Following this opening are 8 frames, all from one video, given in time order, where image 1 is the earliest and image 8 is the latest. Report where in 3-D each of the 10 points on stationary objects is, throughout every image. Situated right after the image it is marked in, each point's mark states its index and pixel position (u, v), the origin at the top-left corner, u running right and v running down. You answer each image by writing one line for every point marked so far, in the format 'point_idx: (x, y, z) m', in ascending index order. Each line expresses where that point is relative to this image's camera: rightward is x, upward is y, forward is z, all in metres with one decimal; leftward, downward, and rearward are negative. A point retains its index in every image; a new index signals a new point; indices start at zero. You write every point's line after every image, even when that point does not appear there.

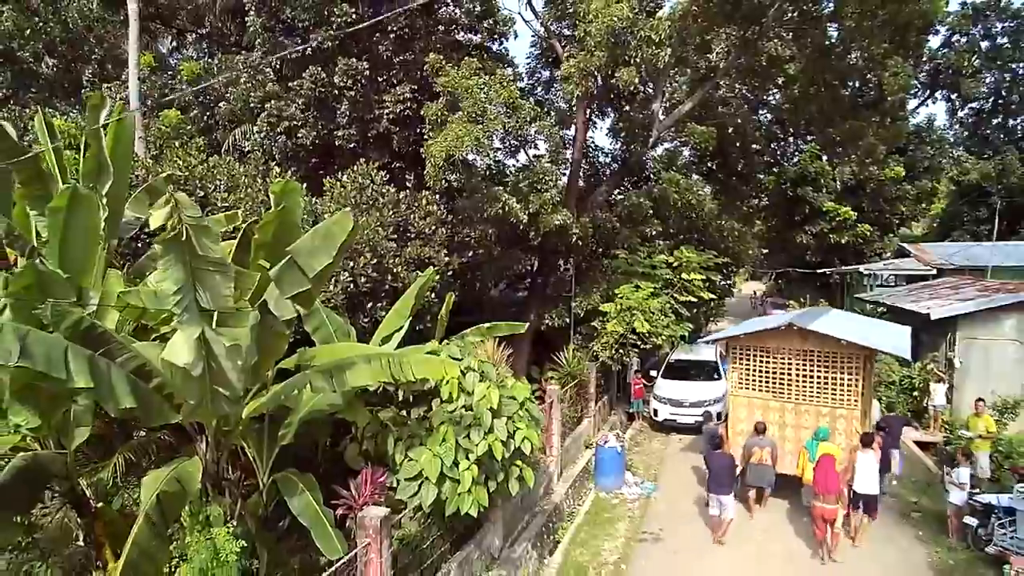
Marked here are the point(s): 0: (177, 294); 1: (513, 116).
0: (-2.5, 0.0, +4.8) m
1: (0.0, +2.9, +10.6) m
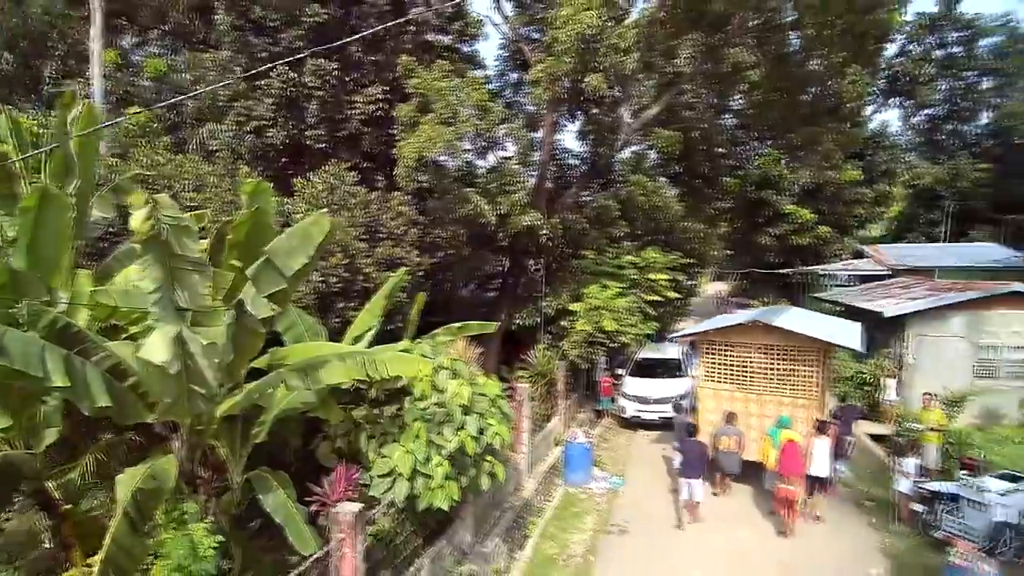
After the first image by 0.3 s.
0: (-2.7, 0.0, +4.9) m
1: (-0.5, +2.9, +10.8) m
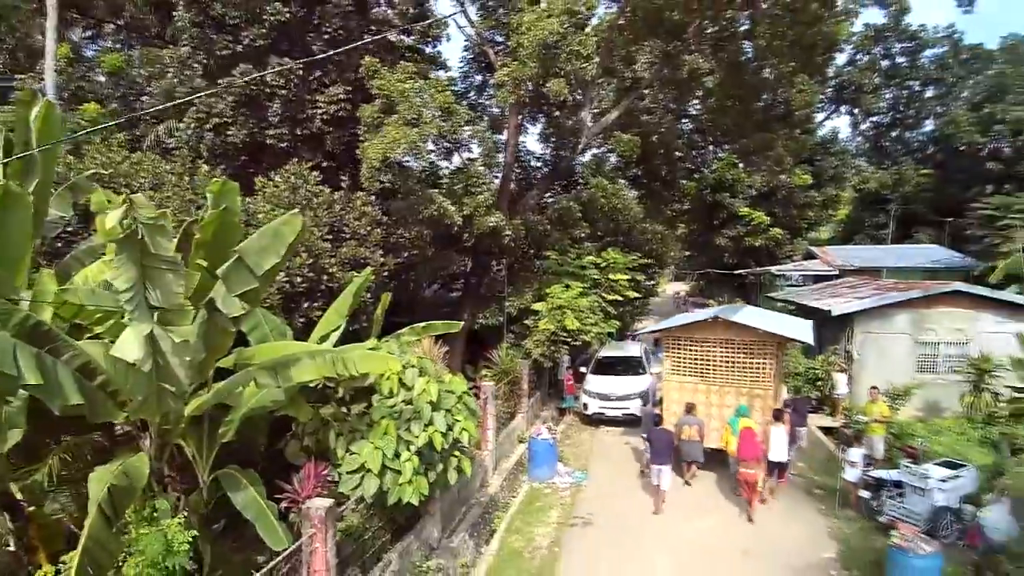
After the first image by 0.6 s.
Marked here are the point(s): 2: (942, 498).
0: (-3.0, 0.0, +4.9) m
1: (-1.1, +2.9, +10.9) m
2: (+5.4, -2.6, +7.9) m
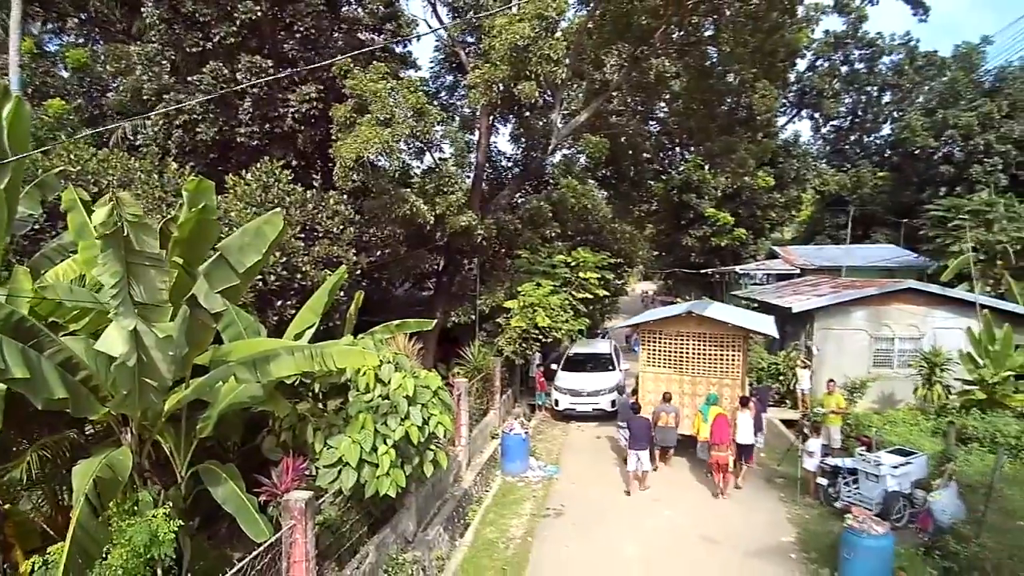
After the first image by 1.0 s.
0: (-3.2, 0.0, +4.9) m
1: (-1.6, +2.9, +11.1) m
2: (+5.1, -2.6, +8.4) m
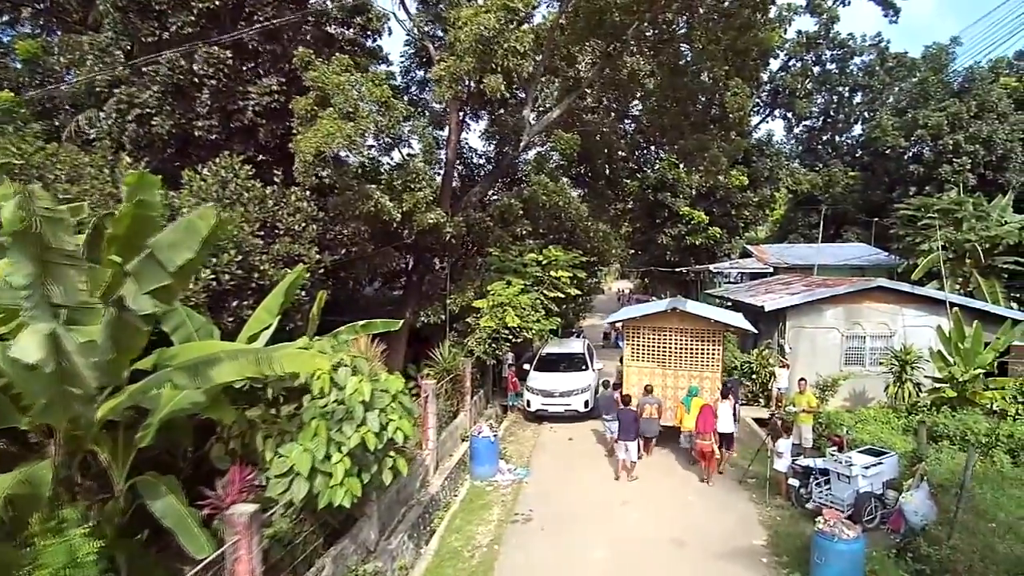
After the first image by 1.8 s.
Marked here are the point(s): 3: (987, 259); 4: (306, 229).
0: (-3.5, 0.0, +4.5) m
1: (-2.1, +2.9, +10.7) m
2: (+4.6, -2.6, +8.3) m
3: (+13.7, +0.8, +18.3) m
4: (-3.5, +1.0, +10.7) m
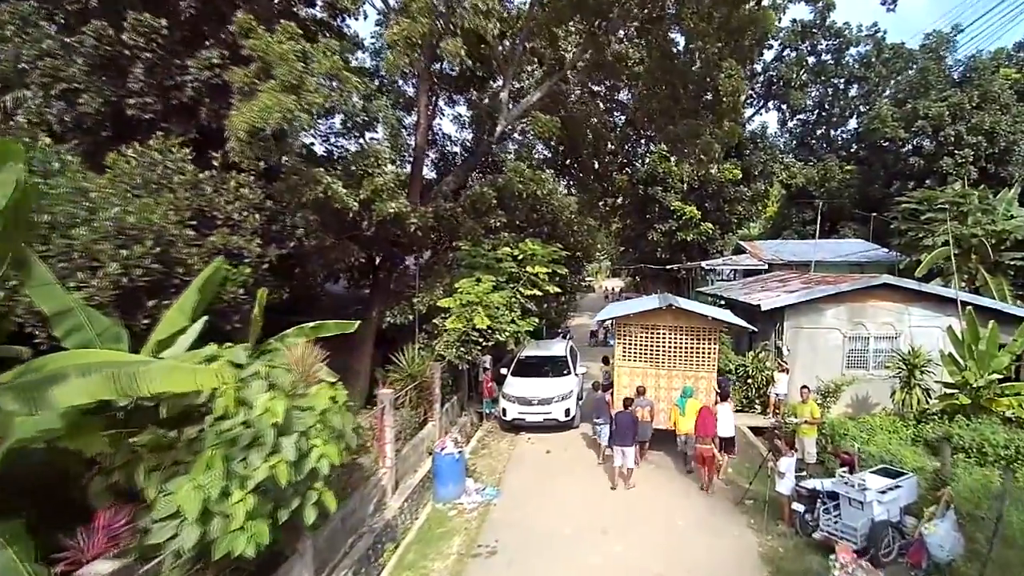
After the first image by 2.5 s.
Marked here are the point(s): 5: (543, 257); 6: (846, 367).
0: (-3.9, 0.0, +3.3) m
1: (-2.6, +3.0, +9.5) m
2: (+4.2, -2.5, +7.1) m
3: (+13.2, +0.9, +17.3) m
4: (-4.0, +1.0, +9.5) m
5: (+0.7, +0.6, +12.7) m
6: (+7.2, -1.7, +13.7) m
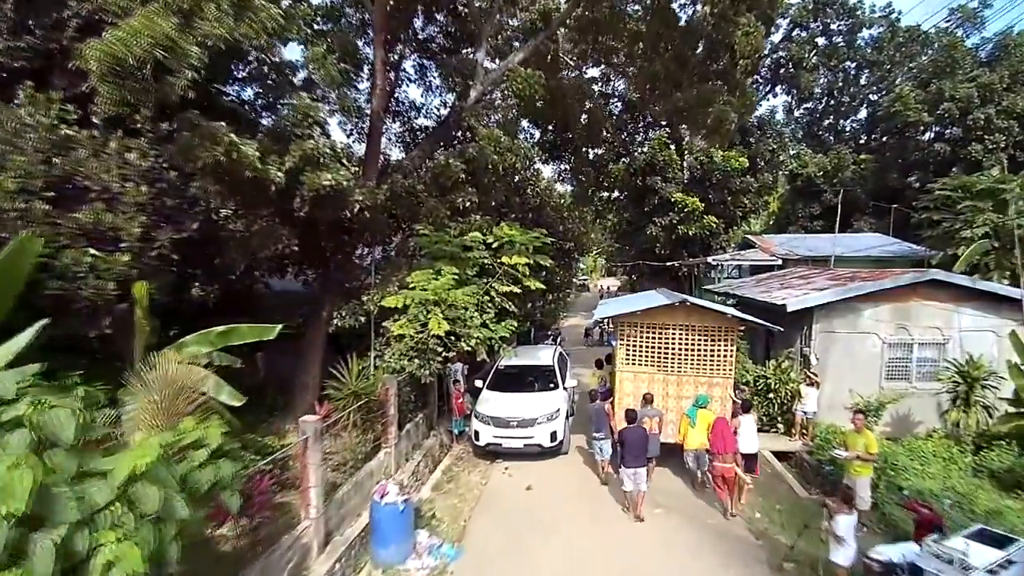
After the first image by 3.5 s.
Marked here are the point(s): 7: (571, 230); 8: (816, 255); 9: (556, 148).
0: (-4.2, +0.1, +1.1) m
1: (-3.0, +3.1, +7.3) m
2: (+3.8, -2.5, +5.0) m
3: (+12.7, +1.0, +15.2) m
4: (-4.3, +1.1, +7.2) m
5: (+0.2, +0.7, +10.4) m
6: (+6.8, -1.7, +11.5) m
7: (+1.2, +1.2, +13.0) m
8: (+9.0, +1.0, +18.8) m
9: (+1.0, +3.3, +15.1) m
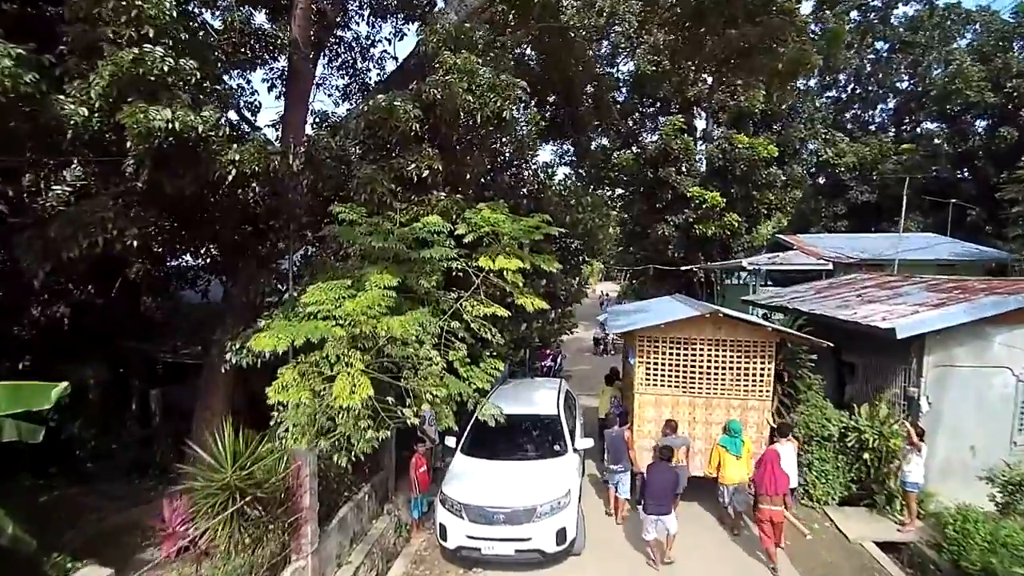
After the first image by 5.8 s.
0: (-4.3, 0.0, -2.4) m
1: (-3.1, +2.9, +3.8) m
2: (+3.7, -2.6, +1.6) m
3: (+12.5, +0.7, +11.9) m
4: (-4.5, +0.9, +3.8) m
5: (+0.1, +0.5, +7.0) m
6: (+6.6, -1.9, +8.2) m
7: (+1.0, +1.0, +9.6) m
8: (+8.8, +0.7, +15.5) m
9: (+0.8, +3.0, +11.8) m
